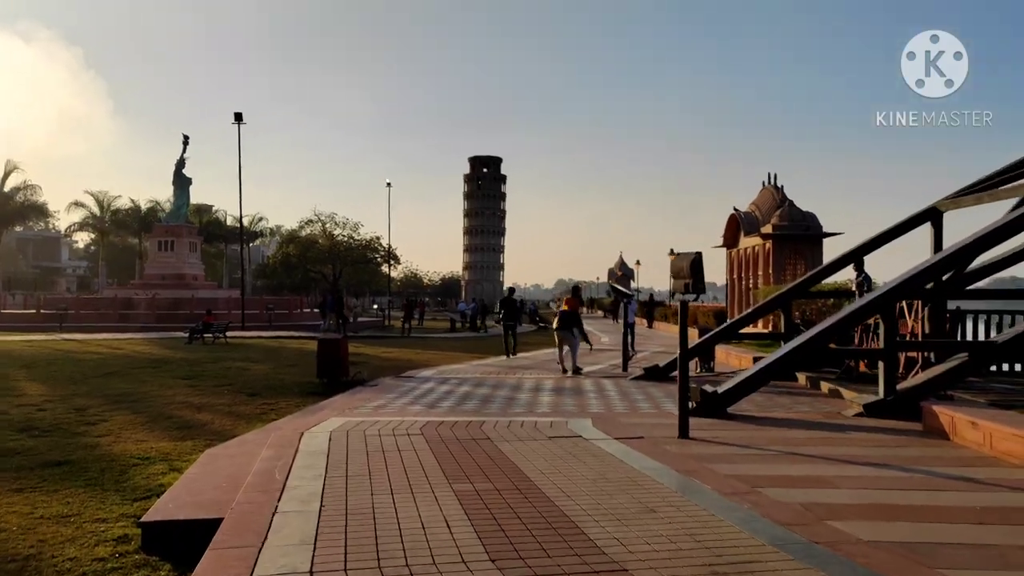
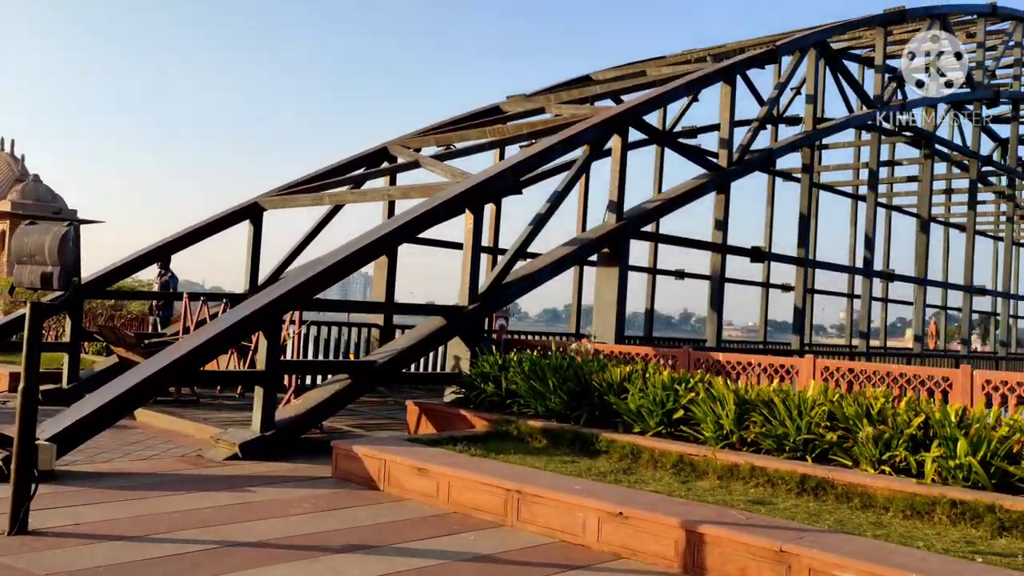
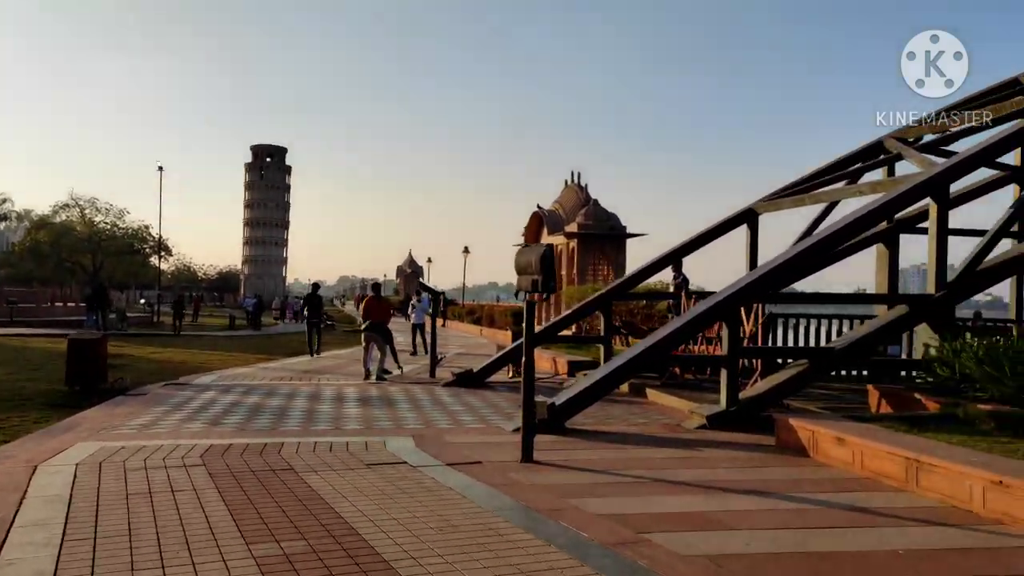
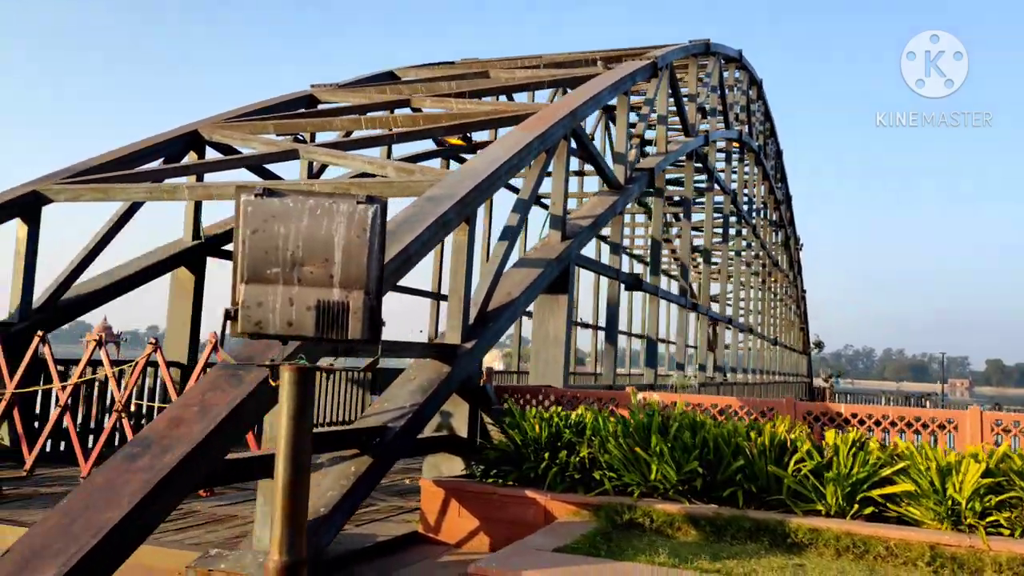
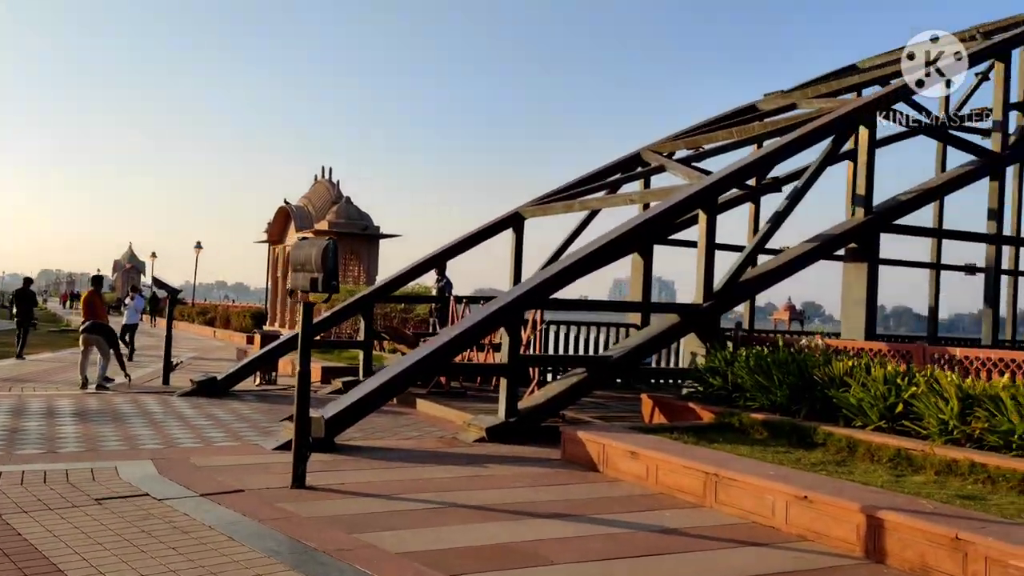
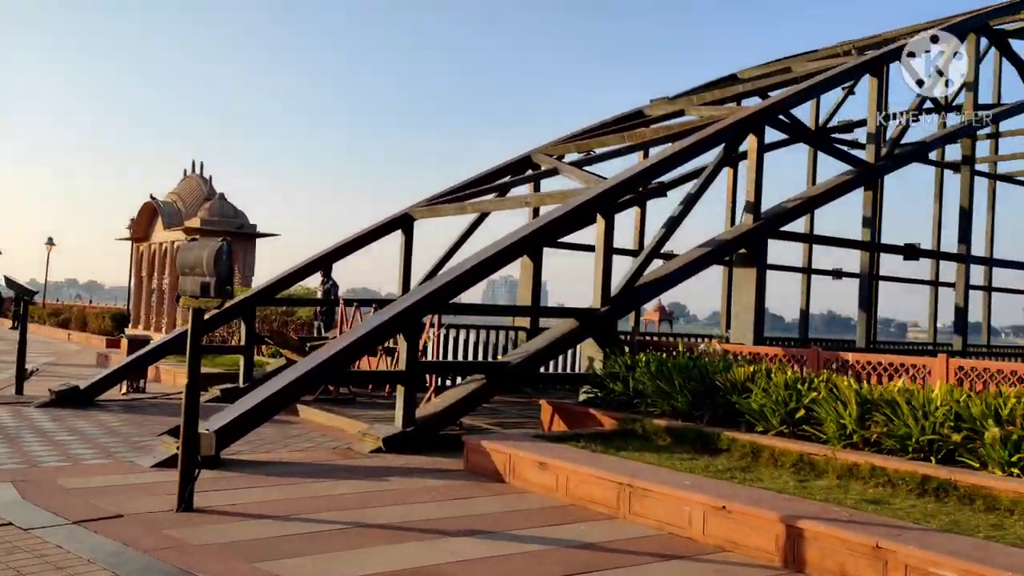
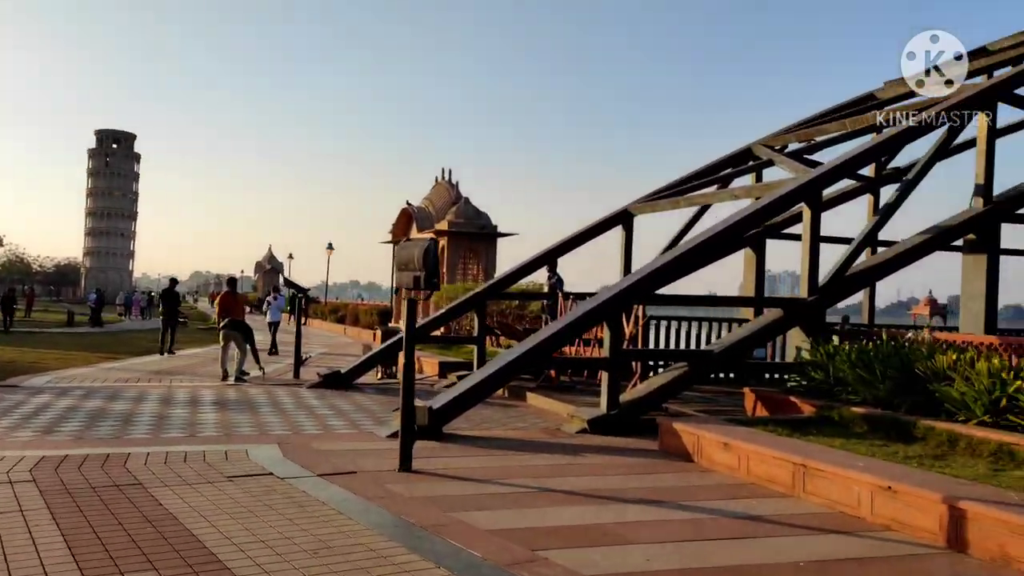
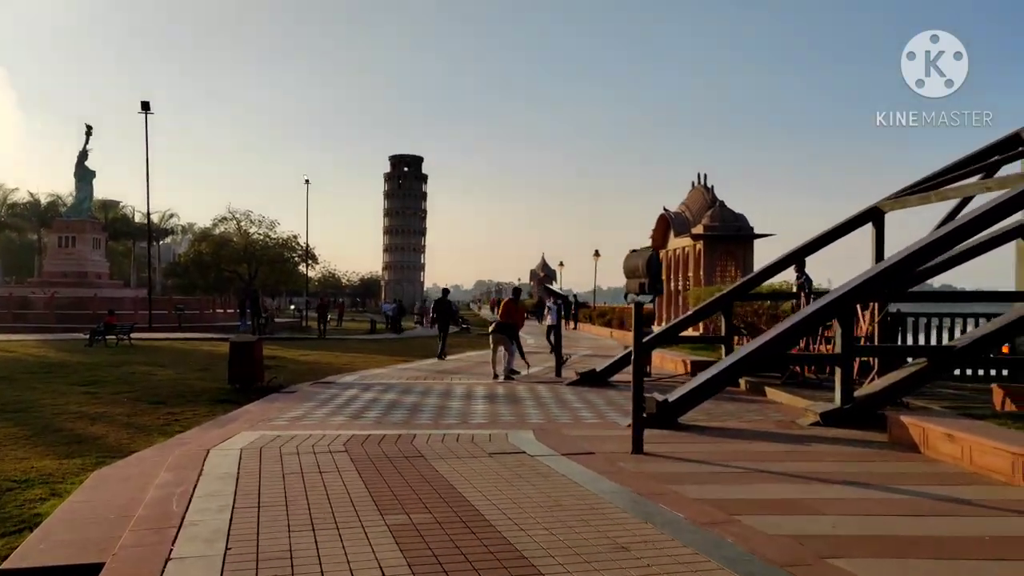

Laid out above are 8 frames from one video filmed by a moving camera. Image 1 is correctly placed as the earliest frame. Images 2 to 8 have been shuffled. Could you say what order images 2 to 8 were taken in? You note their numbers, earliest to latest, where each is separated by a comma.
8, 3, 7, 5, 6, 2, 4
